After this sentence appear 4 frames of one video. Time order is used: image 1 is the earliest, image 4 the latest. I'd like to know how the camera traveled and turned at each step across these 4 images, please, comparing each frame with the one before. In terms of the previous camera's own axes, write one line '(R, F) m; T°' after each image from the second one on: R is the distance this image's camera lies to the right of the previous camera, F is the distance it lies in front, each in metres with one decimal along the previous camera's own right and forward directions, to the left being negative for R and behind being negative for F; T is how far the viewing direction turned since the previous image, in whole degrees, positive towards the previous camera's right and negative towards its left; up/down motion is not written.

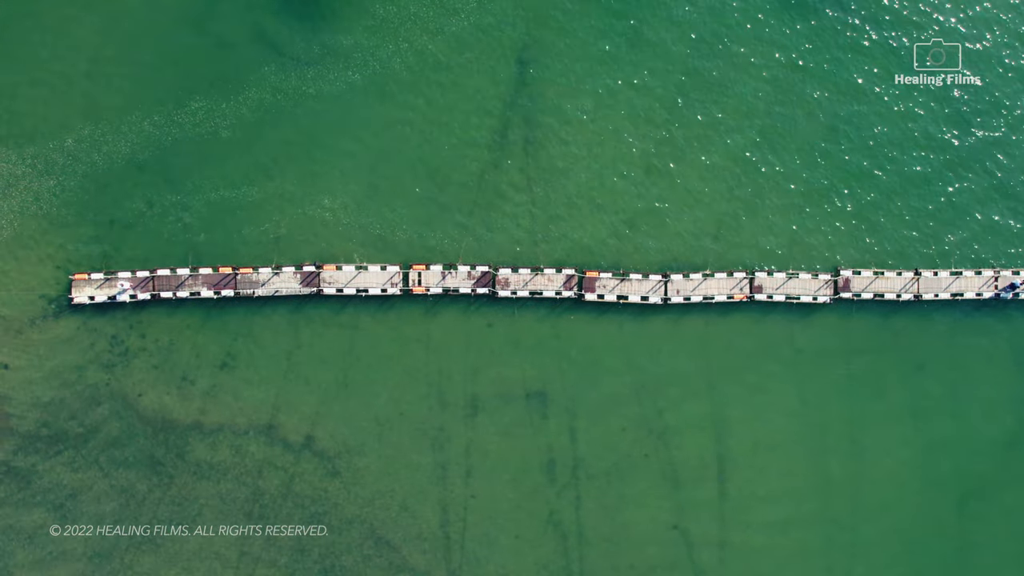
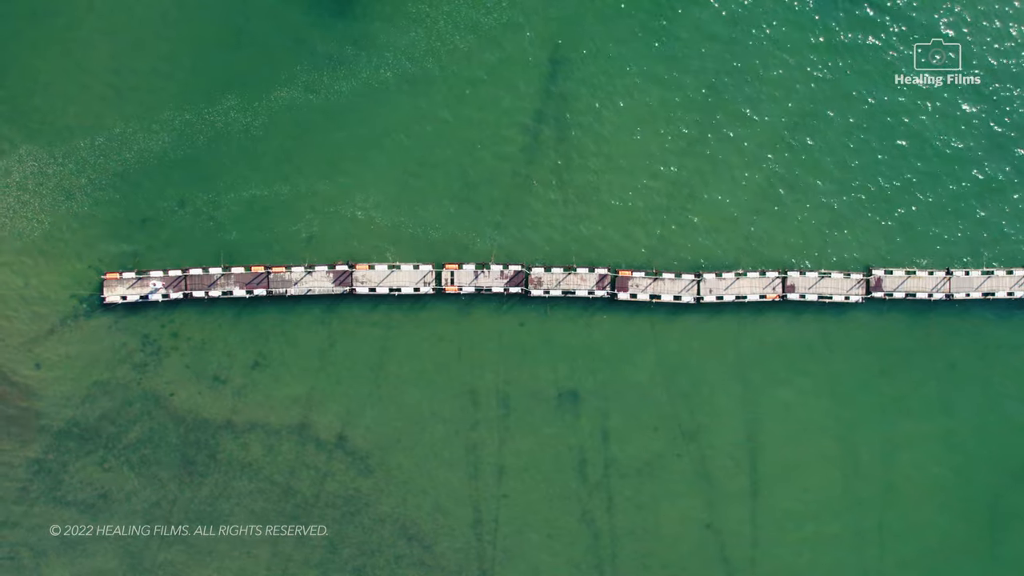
(-1.5, +0.1) m; 0°
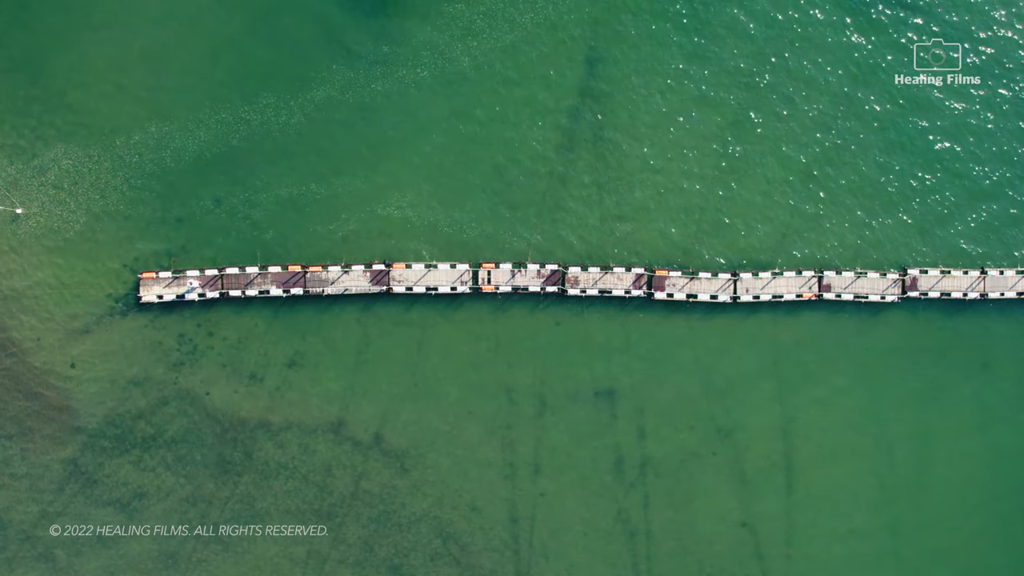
(-2.1, +0.1) m; 0°
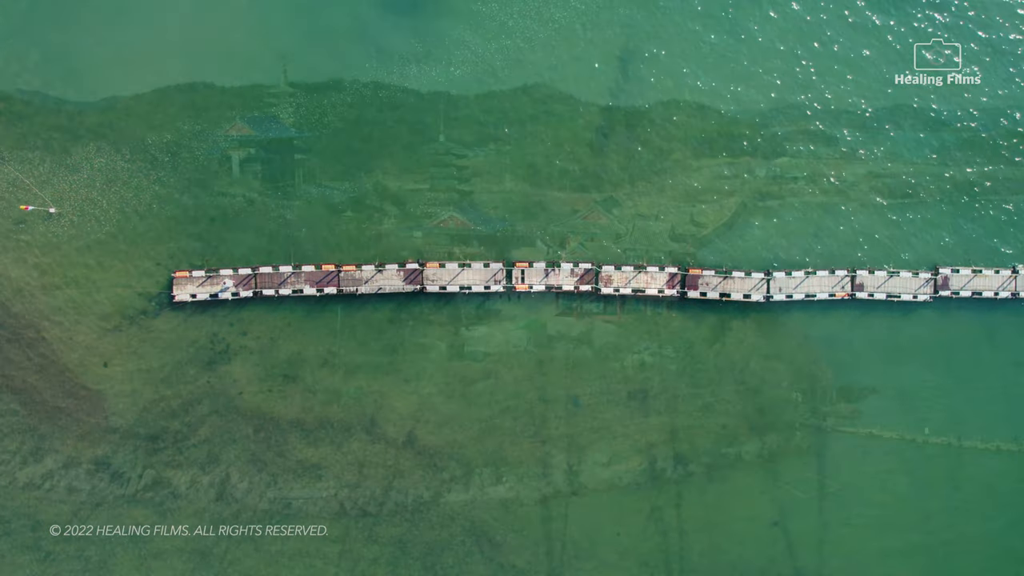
(-2.0, 0.0) m; 0°
